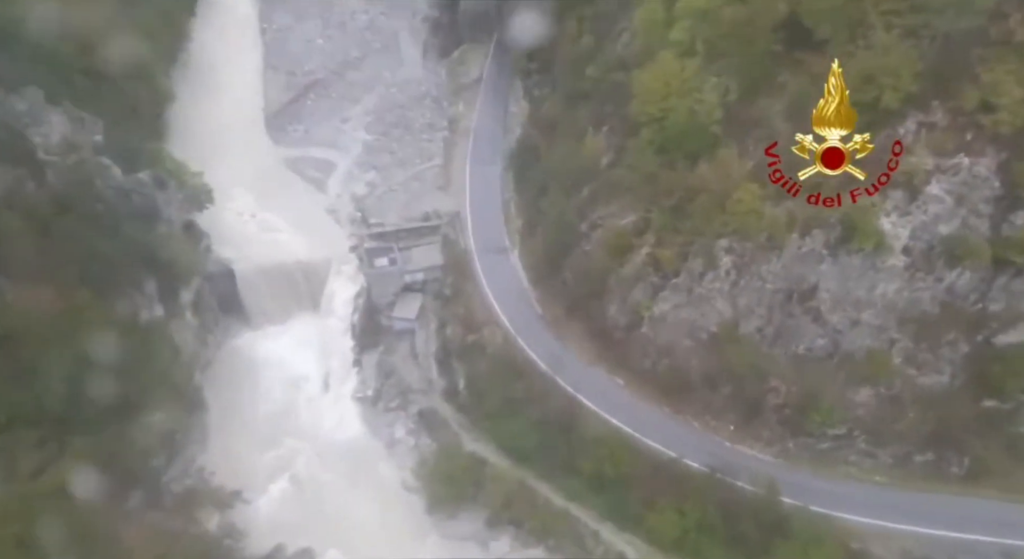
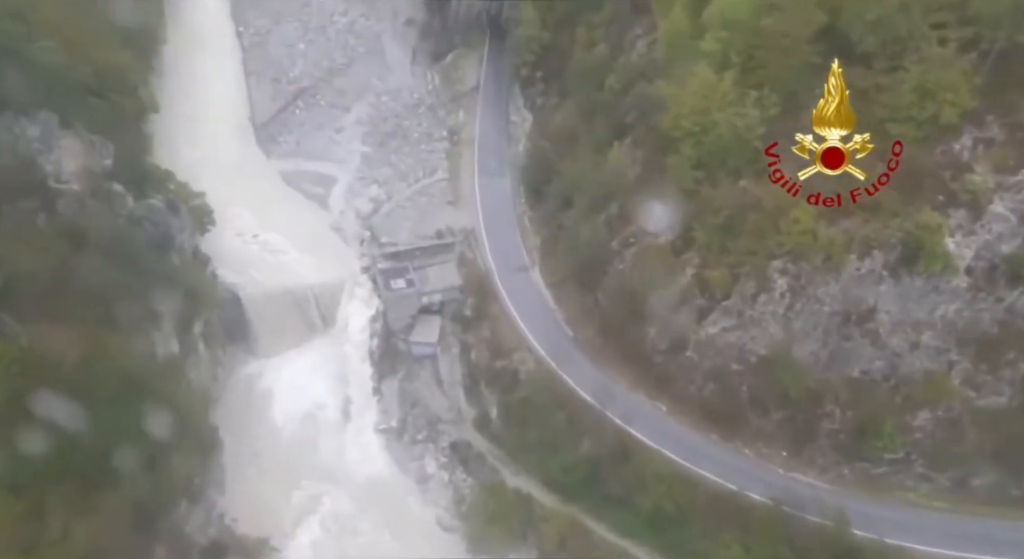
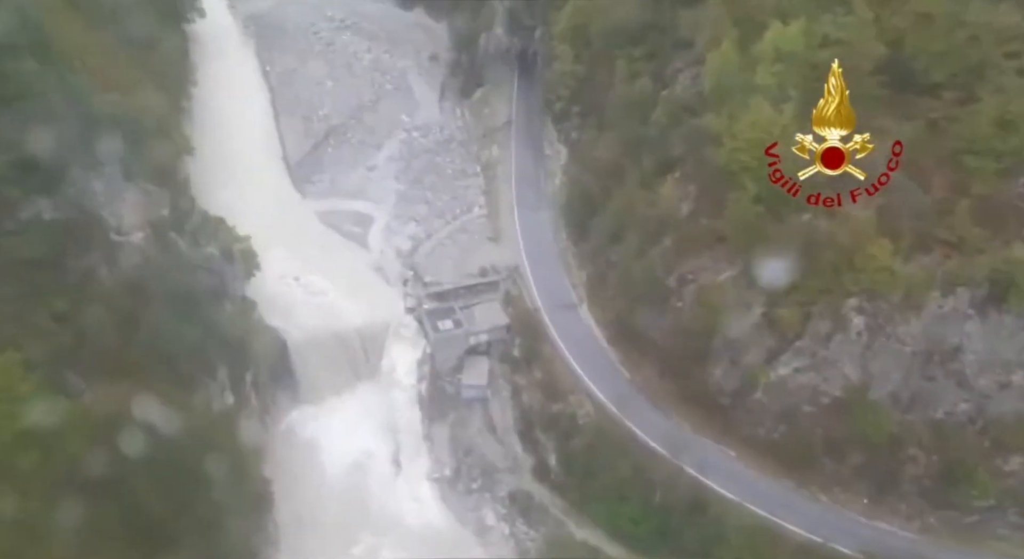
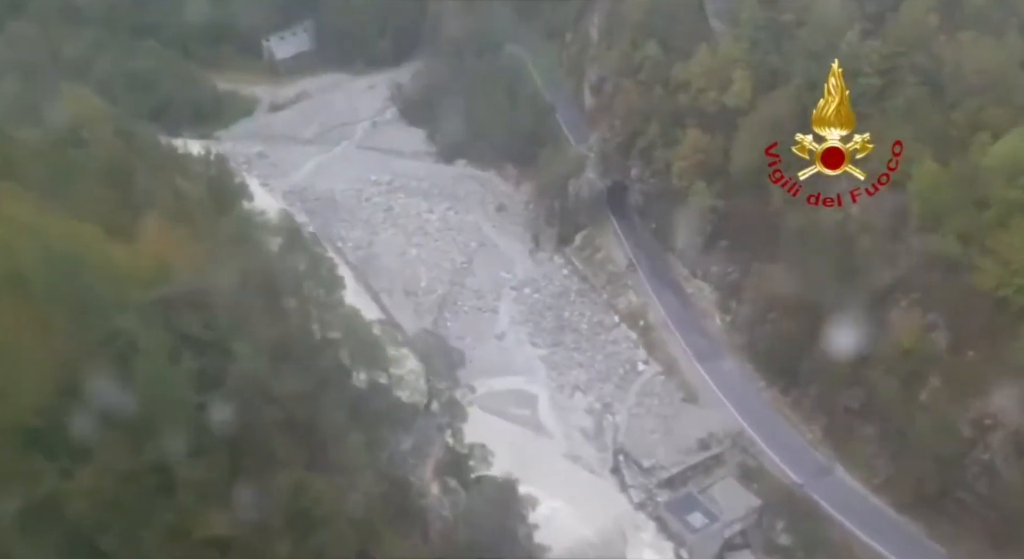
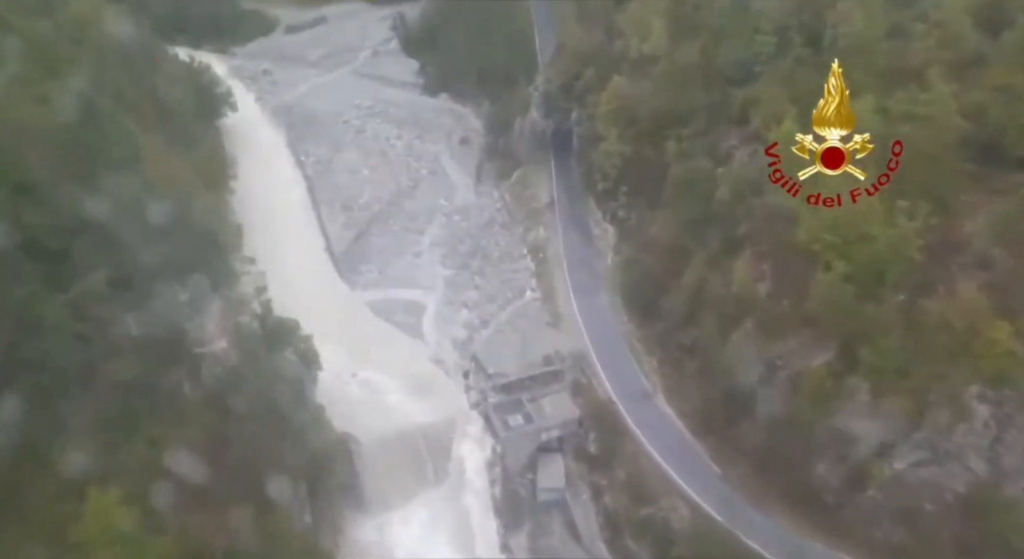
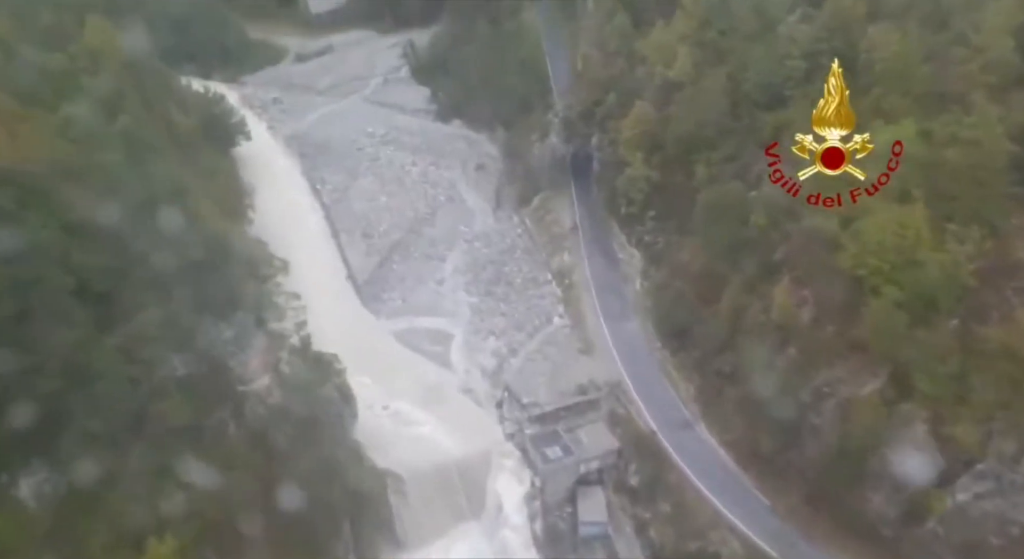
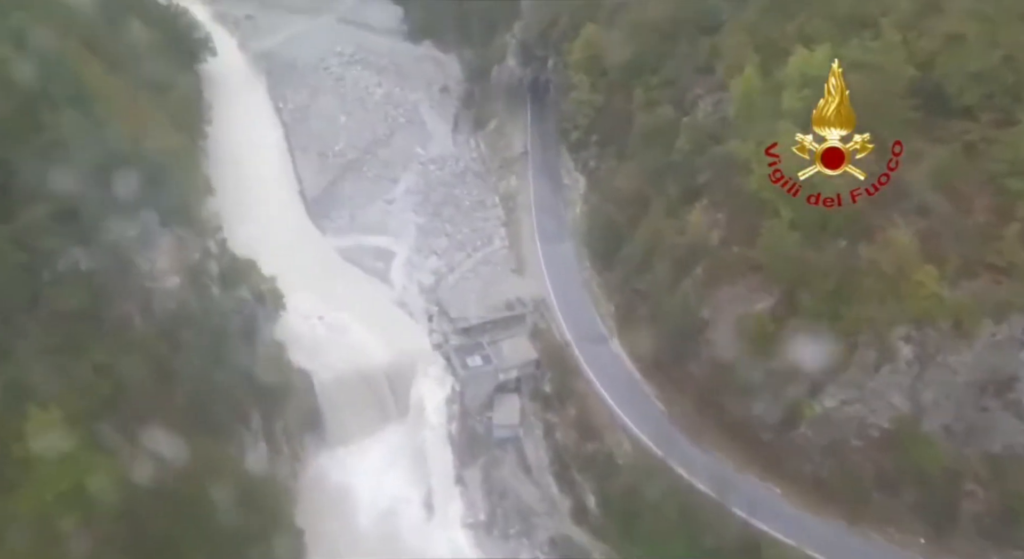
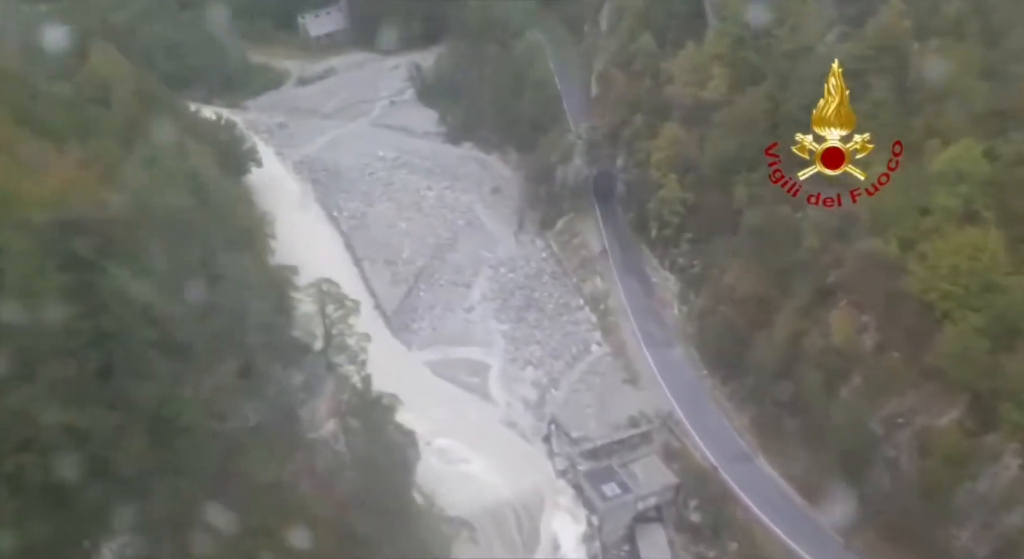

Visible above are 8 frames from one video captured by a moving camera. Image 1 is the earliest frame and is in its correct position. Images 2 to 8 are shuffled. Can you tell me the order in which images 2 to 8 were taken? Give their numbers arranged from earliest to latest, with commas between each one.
2, 3, 7, 5, 6, 8, 4
